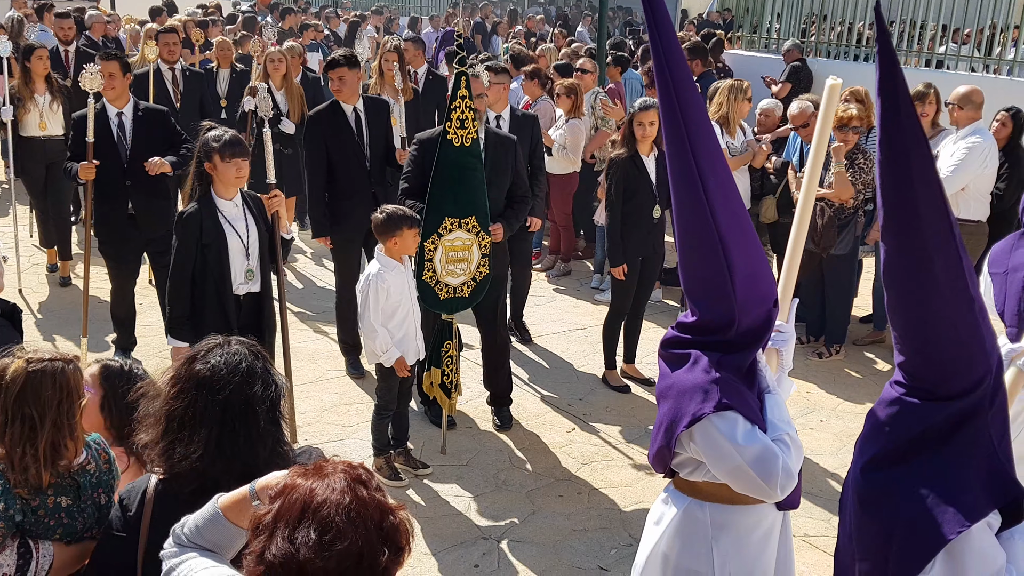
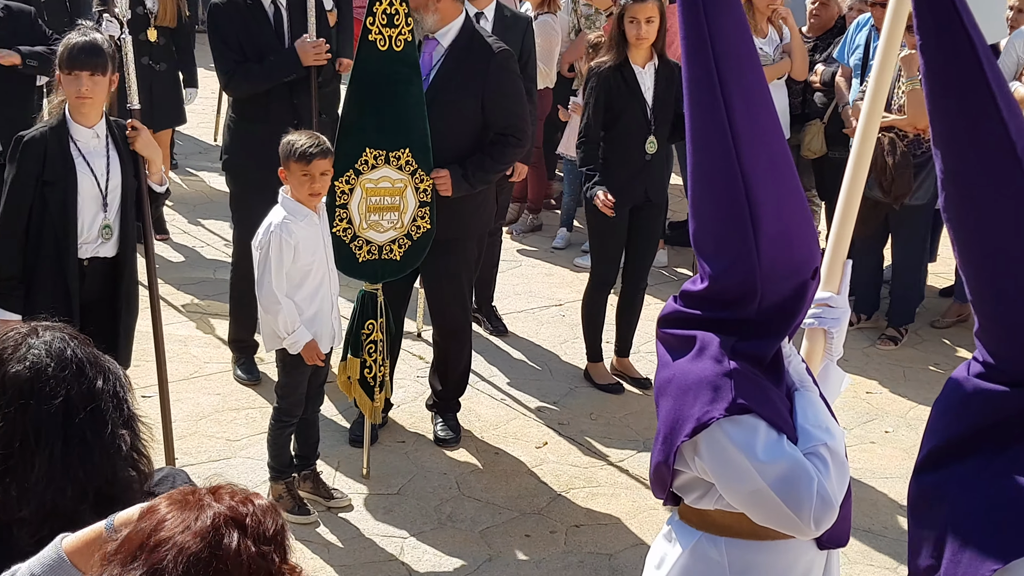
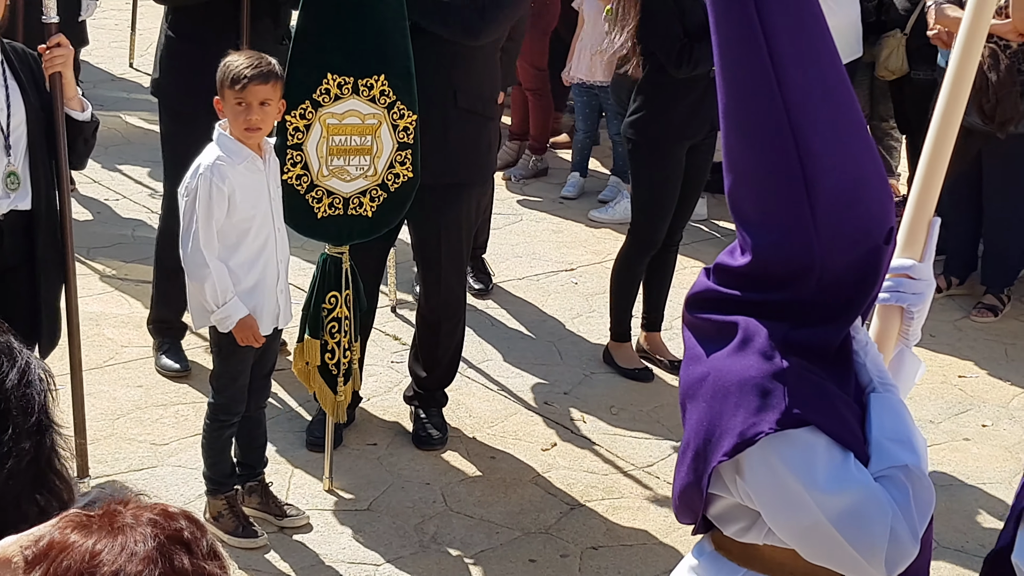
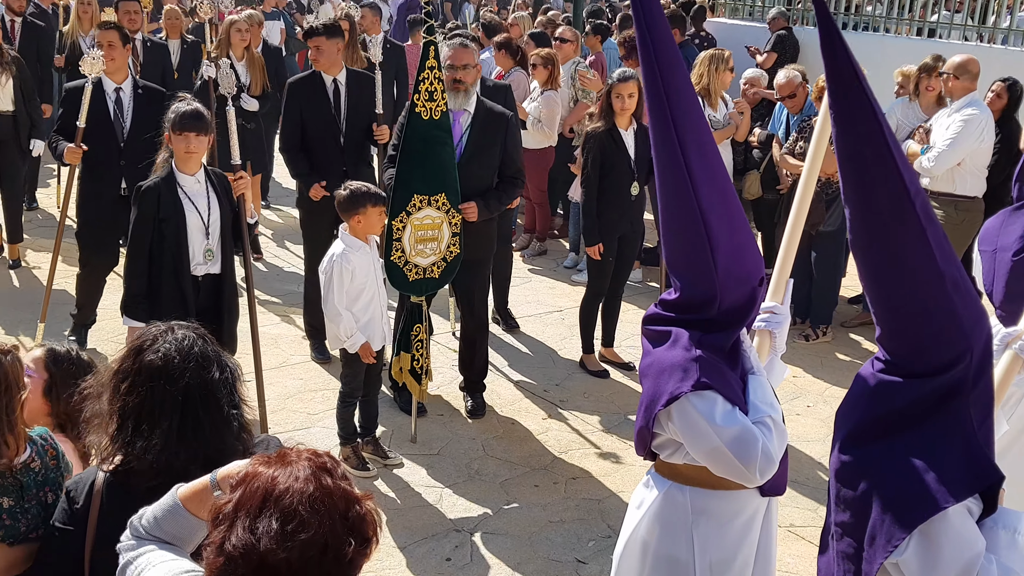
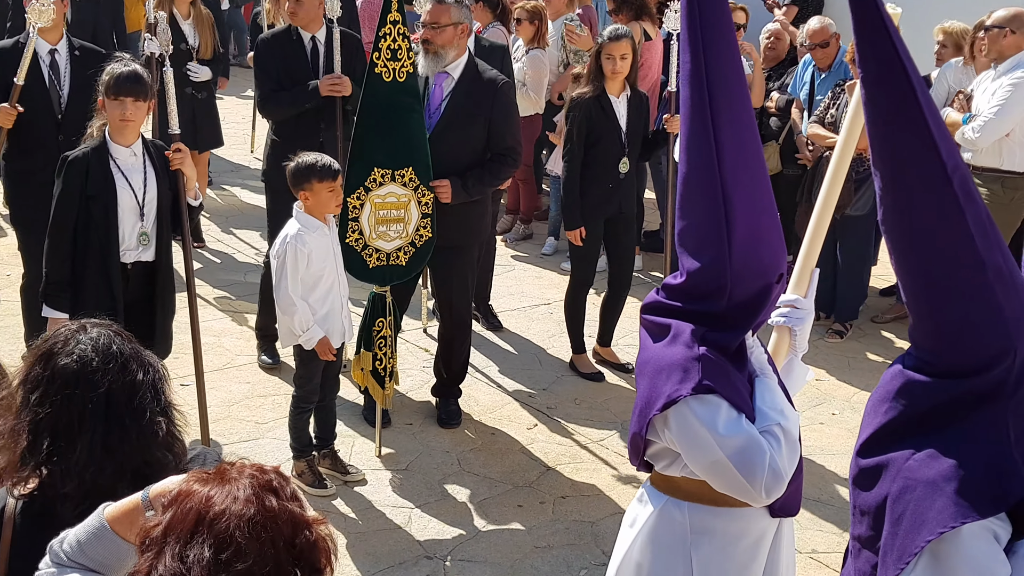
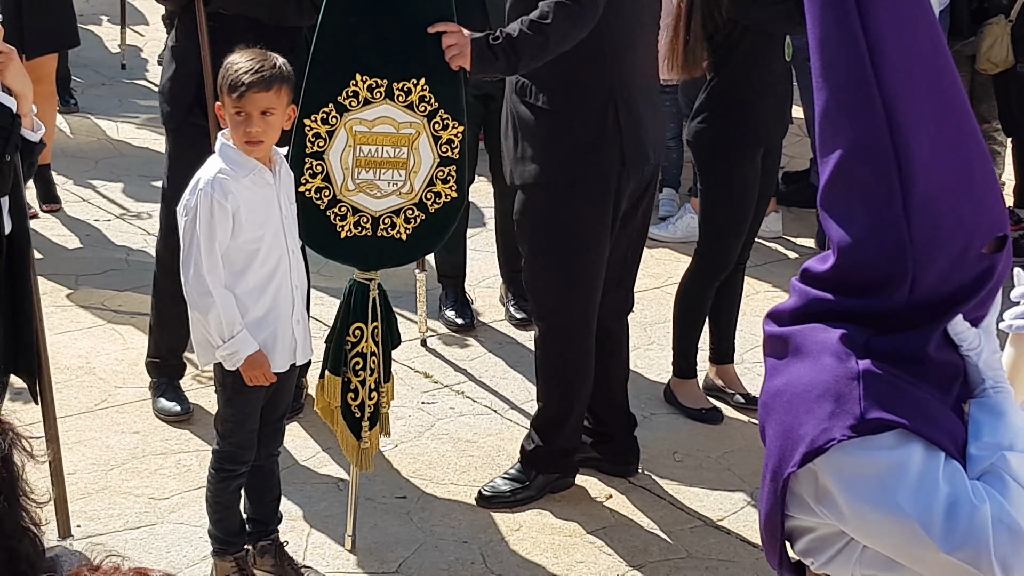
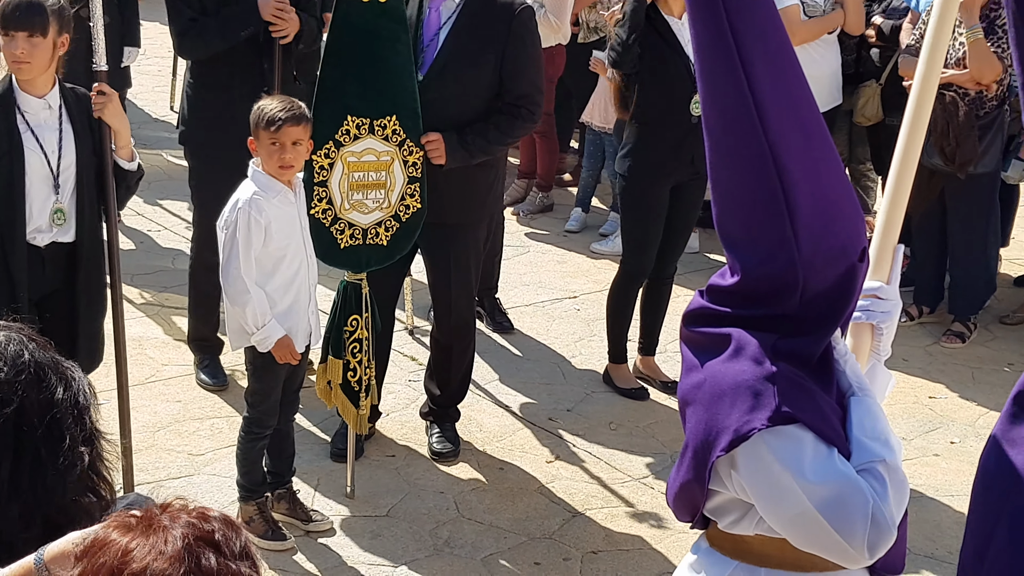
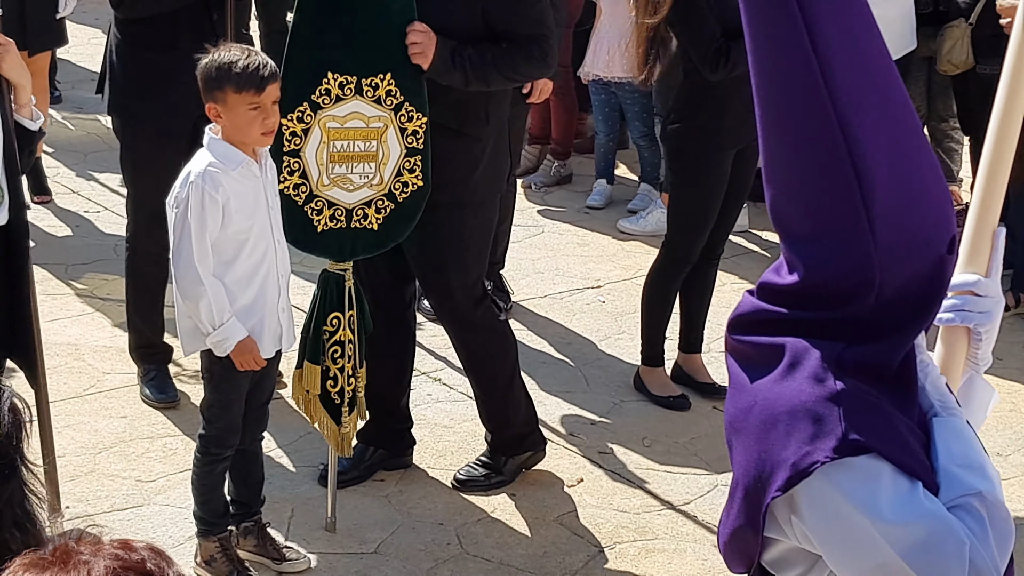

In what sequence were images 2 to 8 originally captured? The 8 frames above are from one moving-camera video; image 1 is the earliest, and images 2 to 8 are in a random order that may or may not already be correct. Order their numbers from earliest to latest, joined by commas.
4, 5, 2, 7, 3, 8, 6
